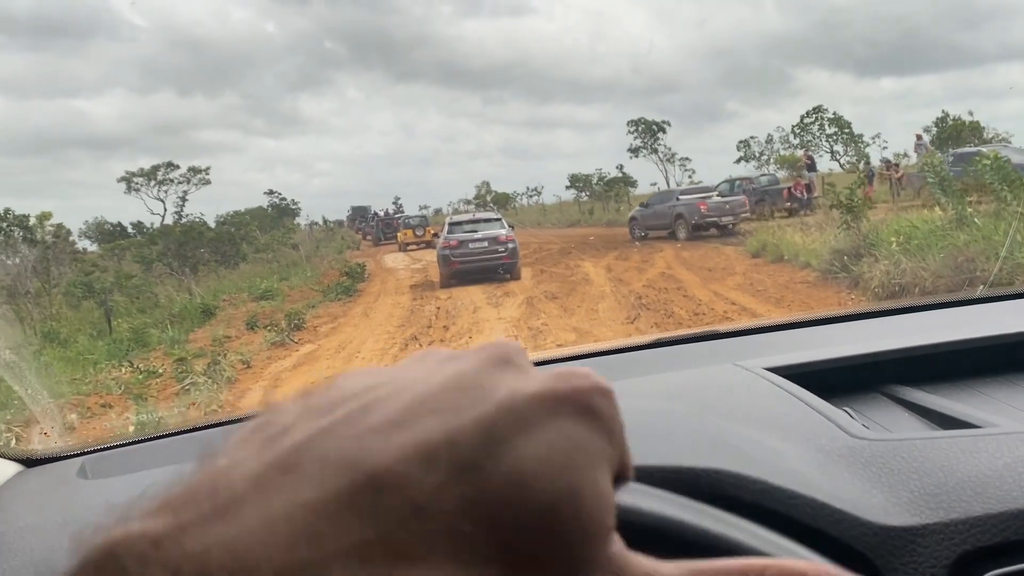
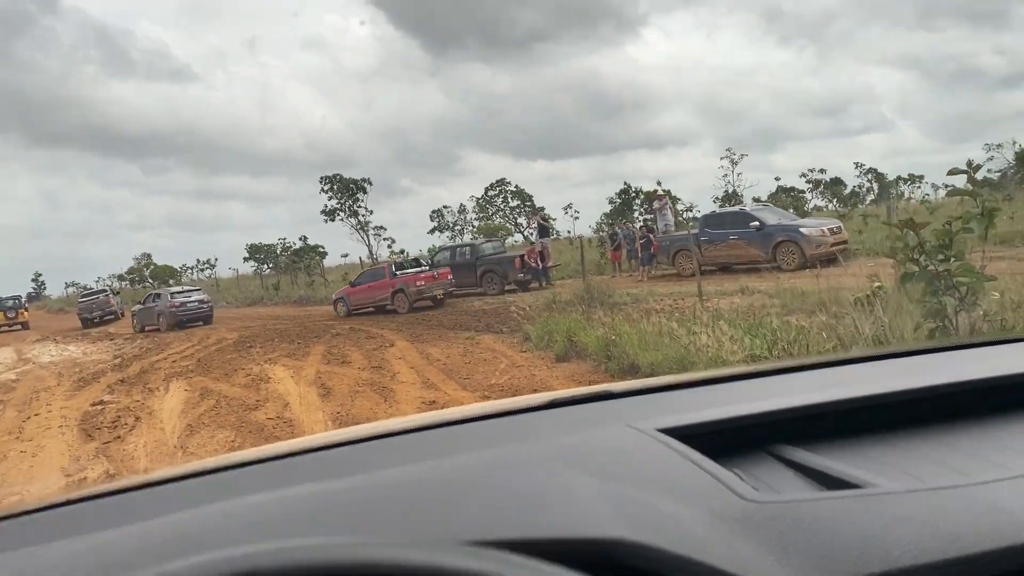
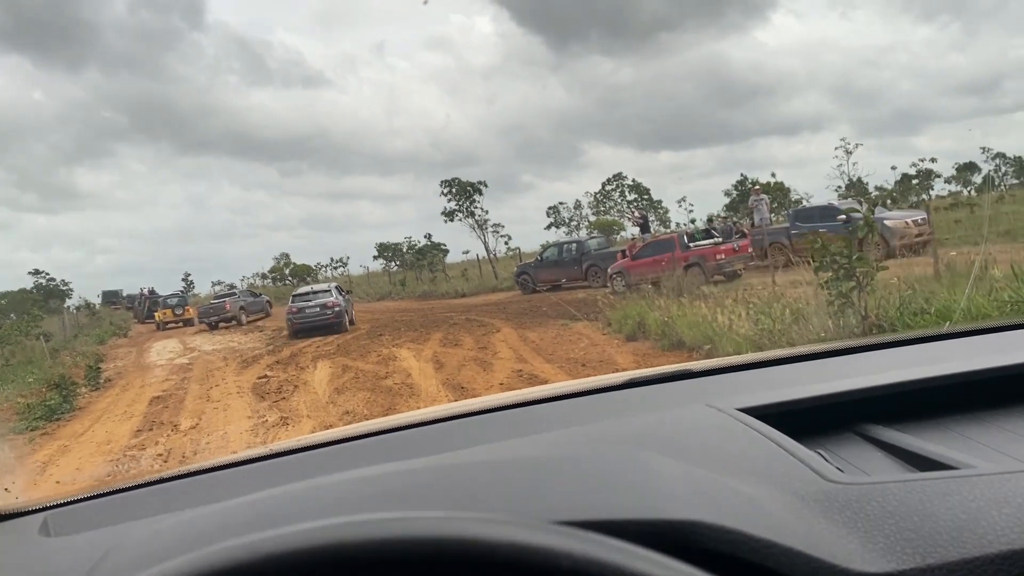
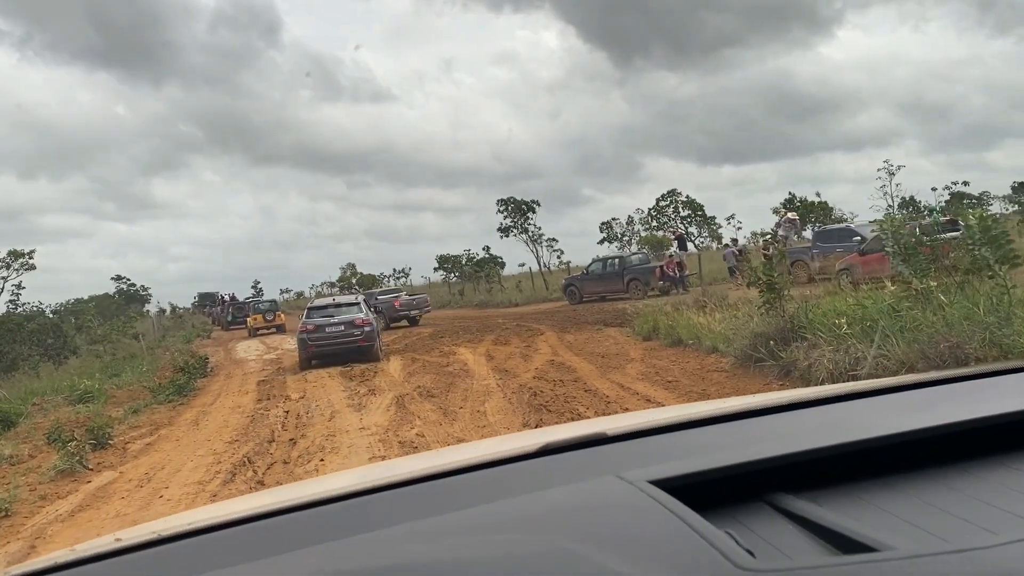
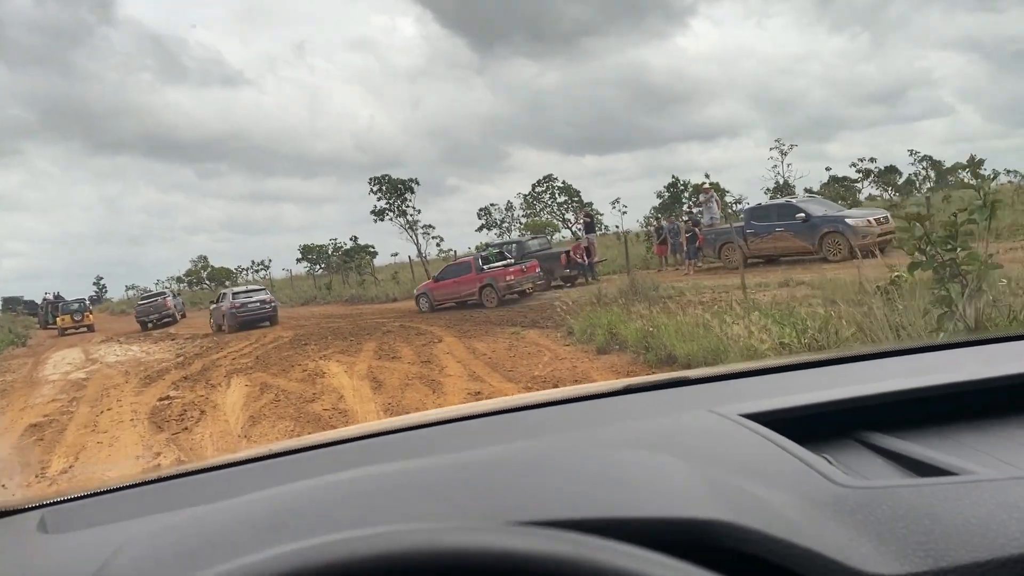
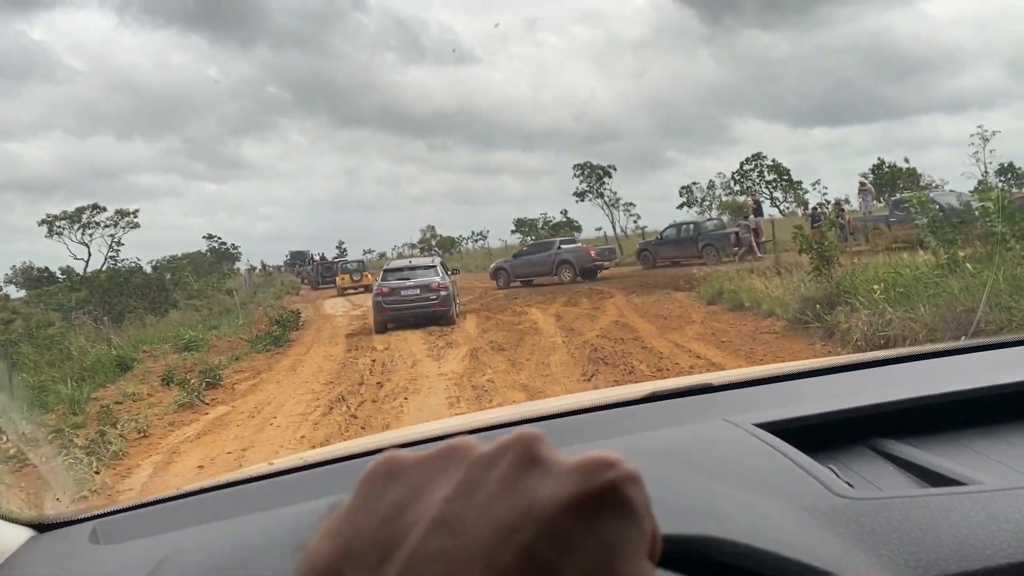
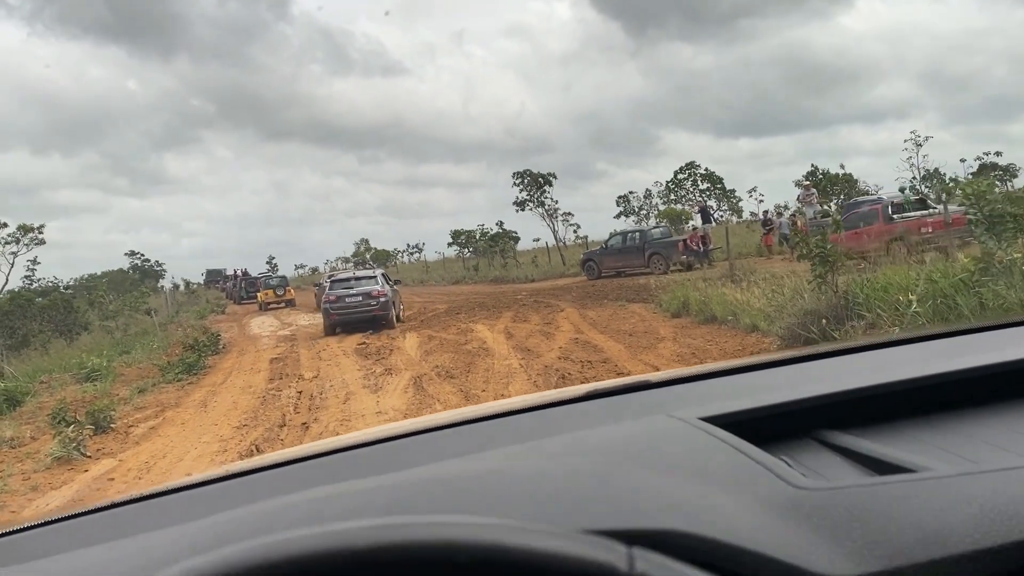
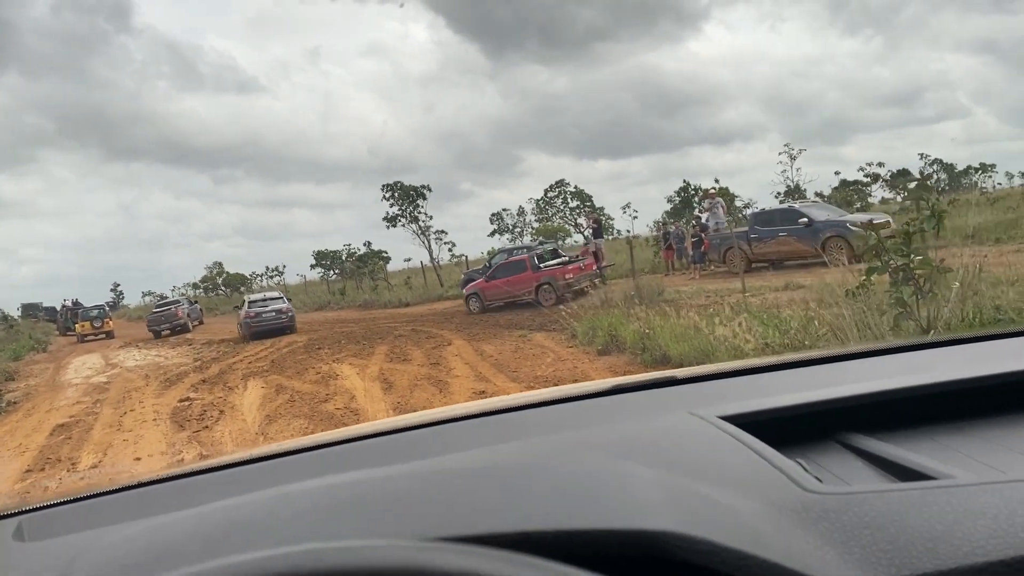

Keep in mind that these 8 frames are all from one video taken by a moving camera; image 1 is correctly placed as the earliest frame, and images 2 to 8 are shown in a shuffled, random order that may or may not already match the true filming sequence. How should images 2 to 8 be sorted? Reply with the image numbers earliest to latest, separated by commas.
6, 4, 7, 3, 8, 5, 2
